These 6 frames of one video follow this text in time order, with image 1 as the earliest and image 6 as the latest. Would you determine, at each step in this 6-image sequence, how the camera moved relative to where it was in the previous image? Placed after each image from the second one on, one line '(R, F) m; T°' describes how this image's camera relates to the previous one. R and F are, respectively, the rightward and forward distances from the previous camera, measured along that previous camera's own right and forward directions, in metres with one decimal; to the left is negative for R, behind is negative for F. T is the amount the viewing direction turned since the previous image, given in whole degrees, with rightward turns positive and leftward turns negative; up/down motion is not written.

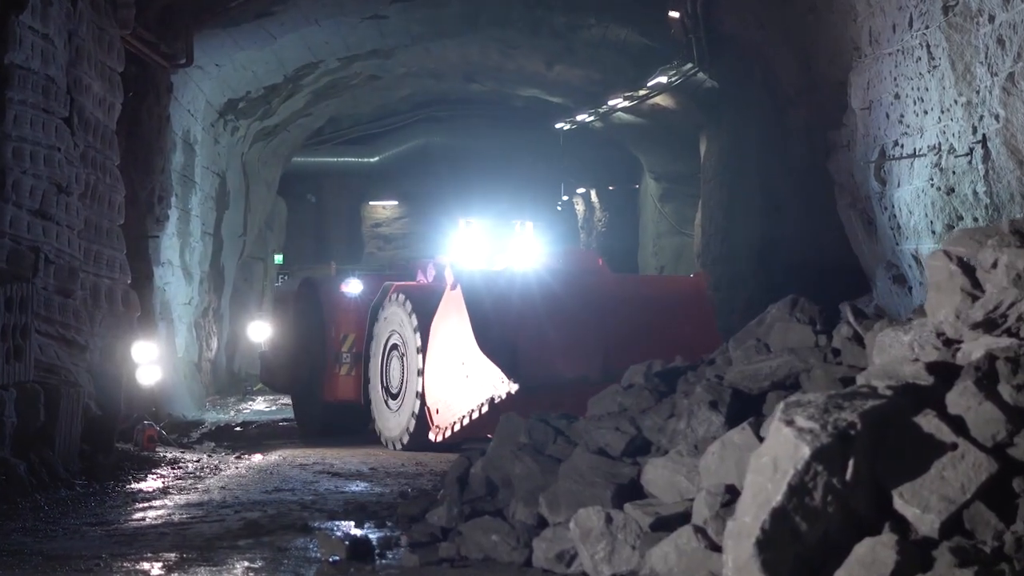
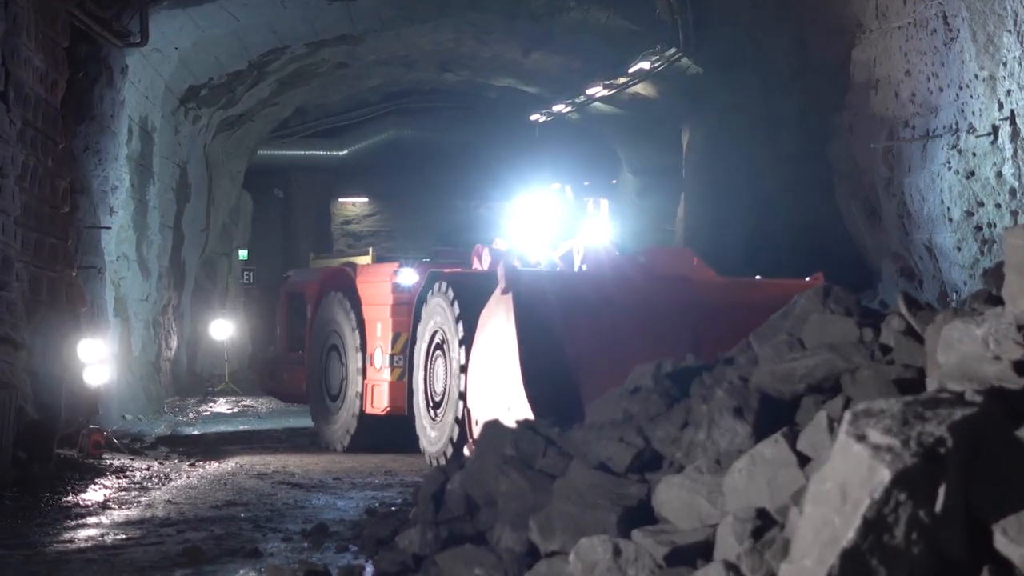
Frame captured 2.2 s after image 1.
(-0.1, +0.8) m; +2°
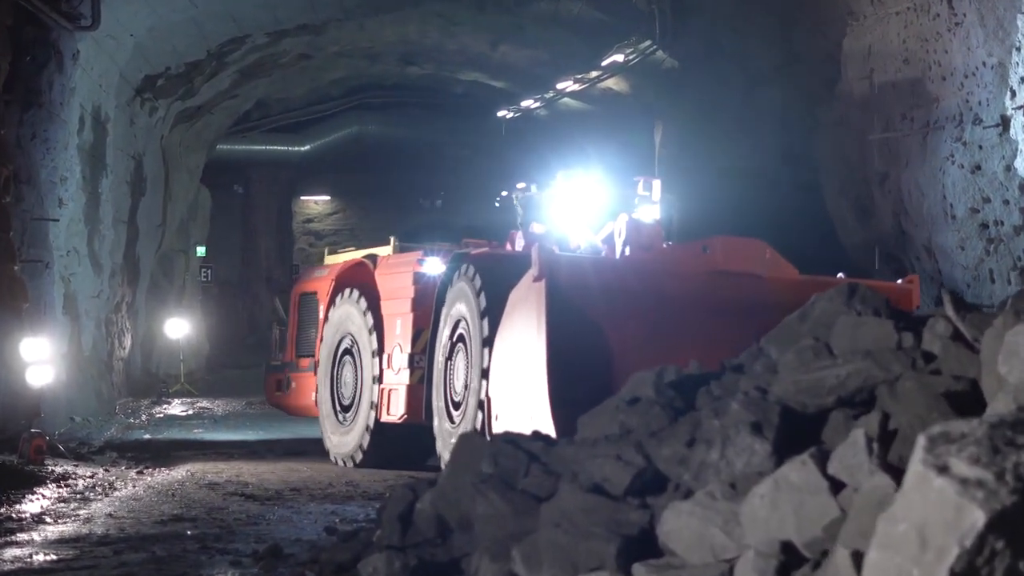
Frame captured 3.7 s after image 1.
(-0.1, +0.5) m; +2°
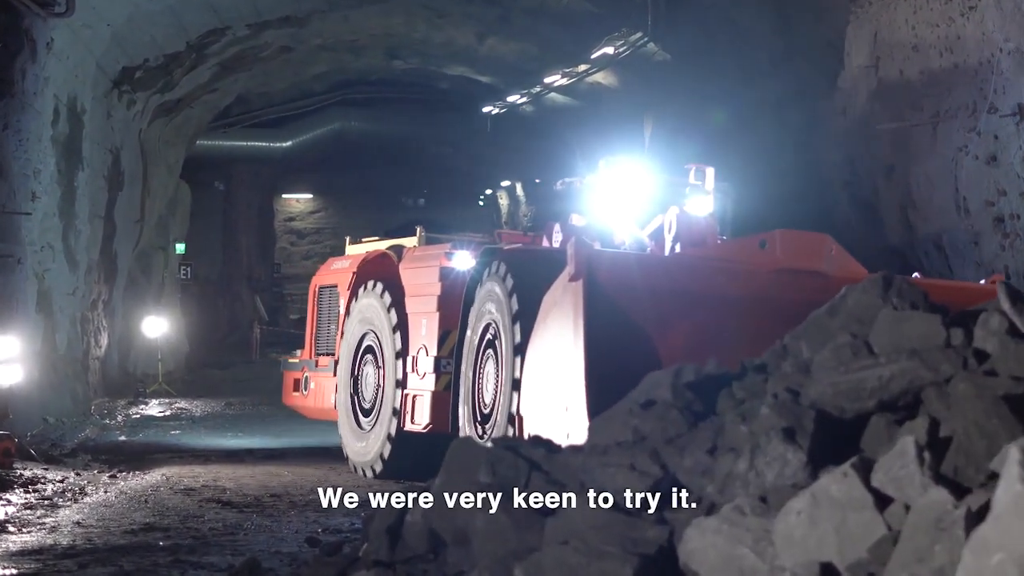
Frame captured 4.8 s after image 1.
(-0.1, +0.4) m; +1°
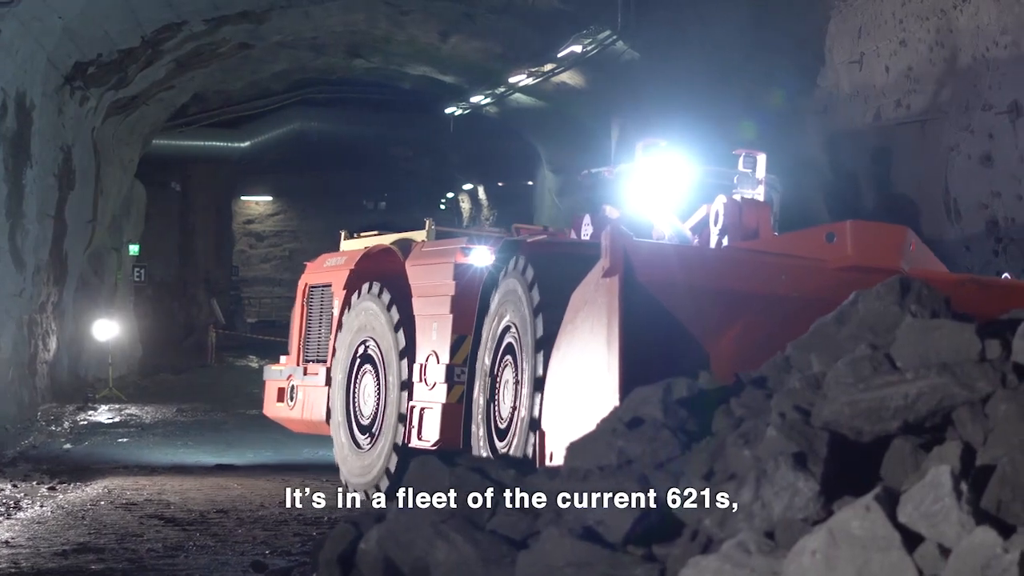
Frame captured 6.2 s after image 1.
(0.0, +0.4) m; +2°
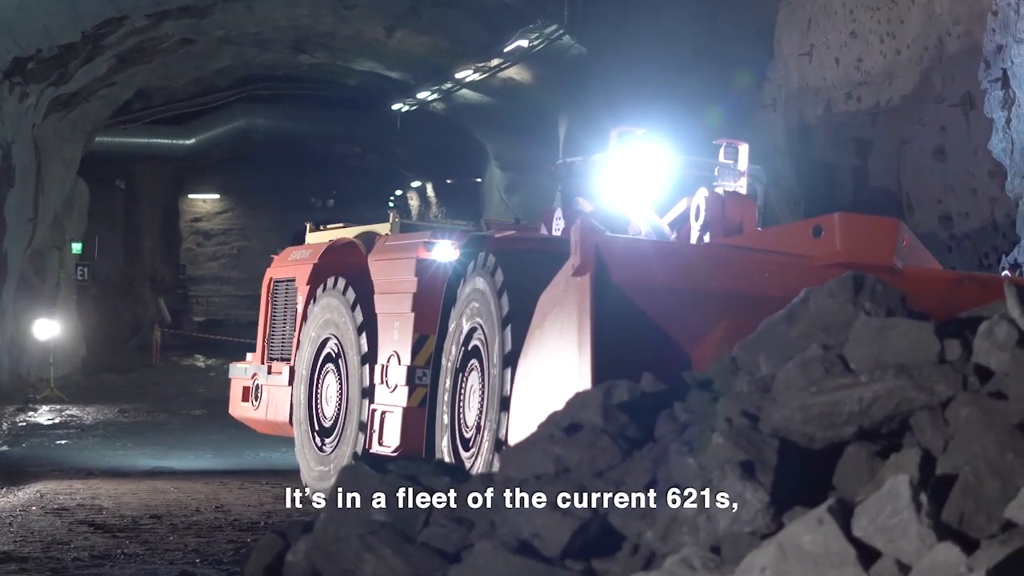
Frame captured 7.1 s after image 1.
(+0.1, +0.2) m; +2°
